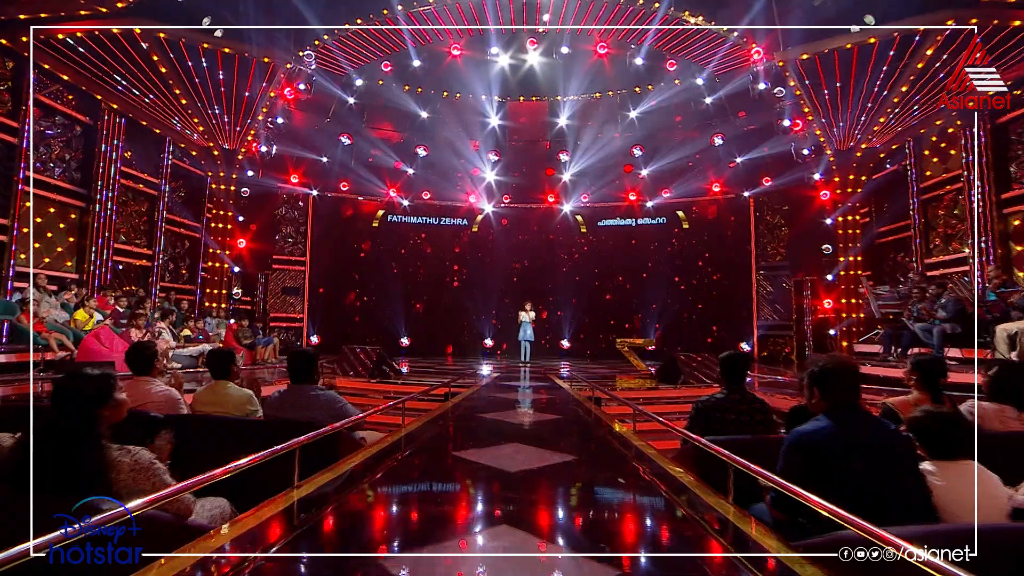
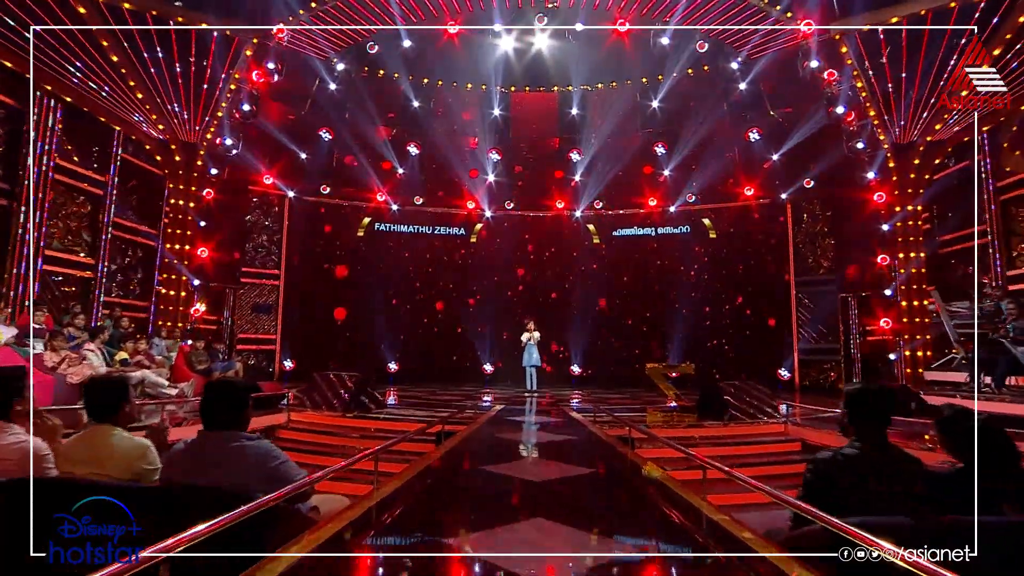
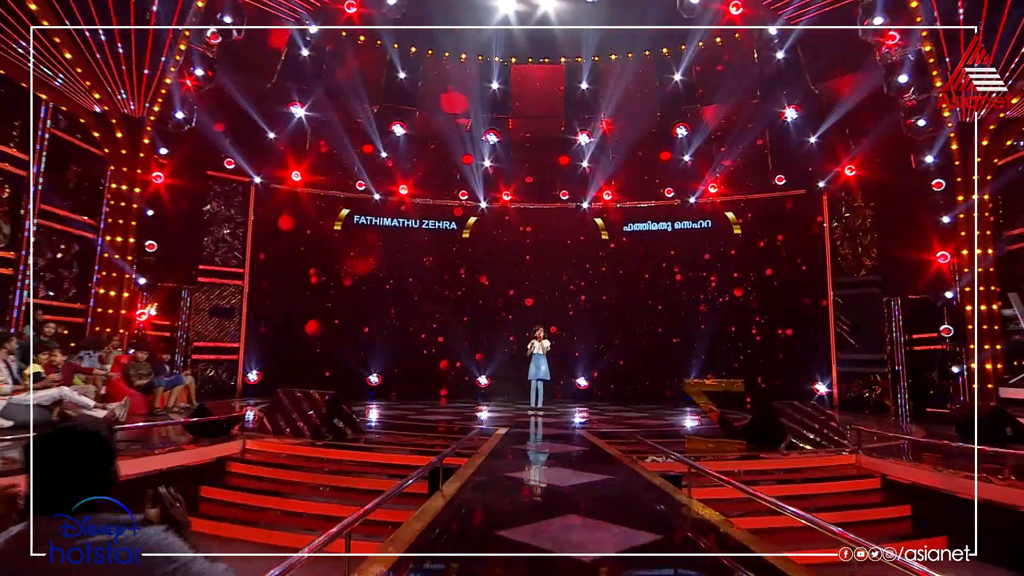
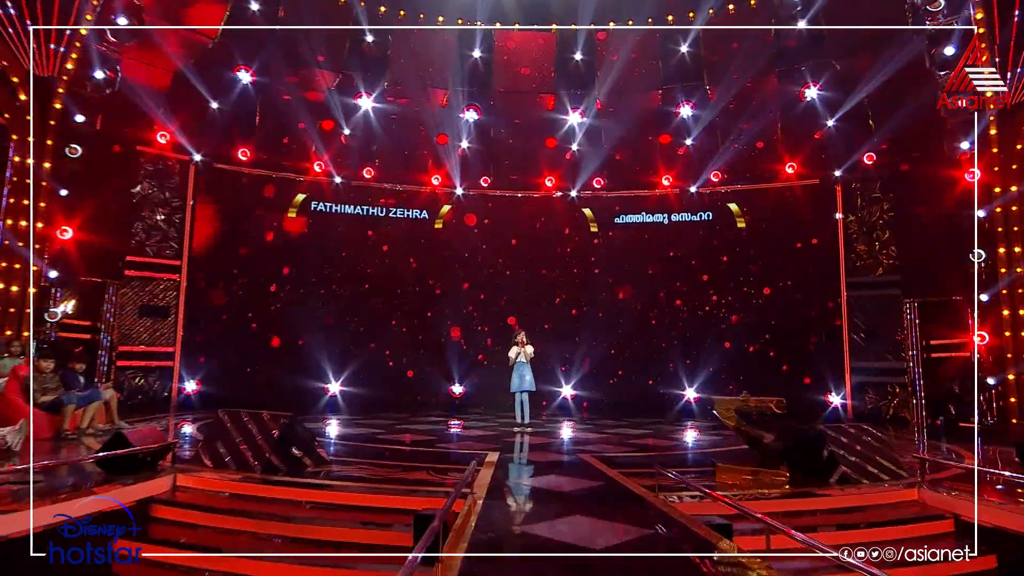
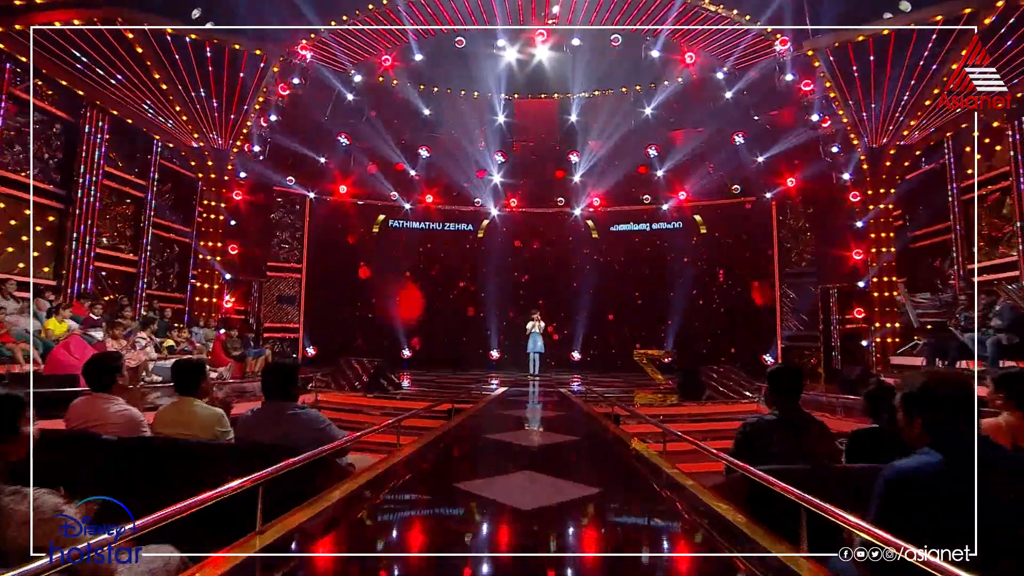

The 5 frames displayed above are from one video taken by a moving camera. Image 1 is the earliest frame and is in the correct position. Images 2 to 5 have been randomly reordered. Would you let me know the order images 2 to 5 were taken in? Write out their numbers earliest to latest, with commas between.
5, 2, 3, 4
